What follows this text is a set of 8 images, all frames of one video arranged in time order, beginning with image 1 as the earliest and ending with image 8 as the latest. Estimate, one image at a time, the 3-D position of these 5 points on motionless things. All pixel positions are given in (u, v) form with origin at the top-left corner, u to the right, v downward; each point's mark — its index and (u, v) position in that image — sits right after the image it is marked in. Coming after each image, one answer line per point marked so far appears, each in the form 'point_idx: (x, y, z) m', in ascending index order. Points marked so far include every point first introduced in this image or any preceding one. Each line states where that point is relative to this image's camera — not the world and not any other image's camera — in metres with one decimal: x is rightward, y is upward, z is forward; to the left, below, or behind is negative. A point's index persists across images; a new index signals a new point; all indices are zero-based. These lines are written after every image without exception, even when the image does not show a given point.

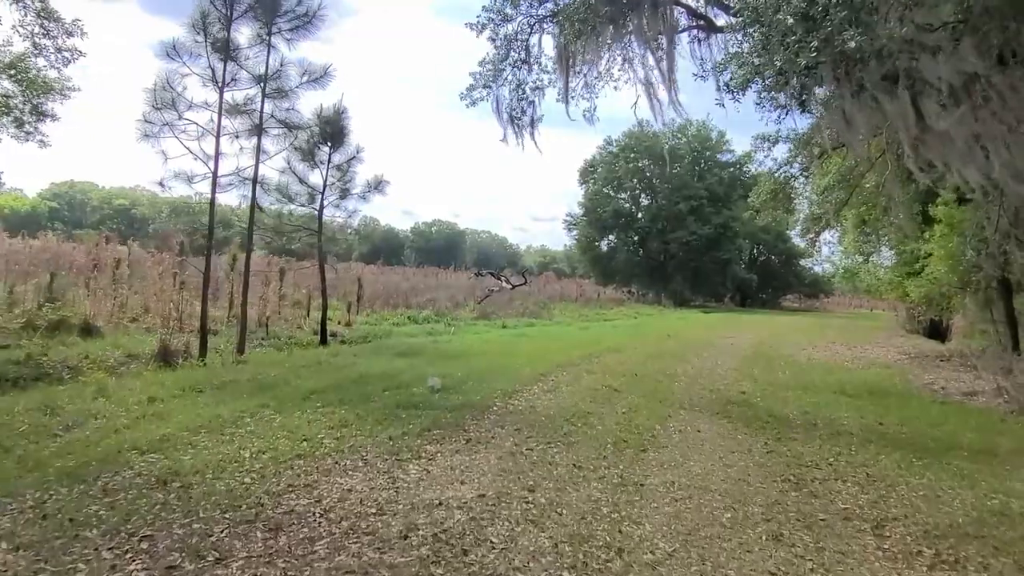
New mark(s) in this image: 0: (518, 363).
0: (+0.1, -1.1, +10.3) m
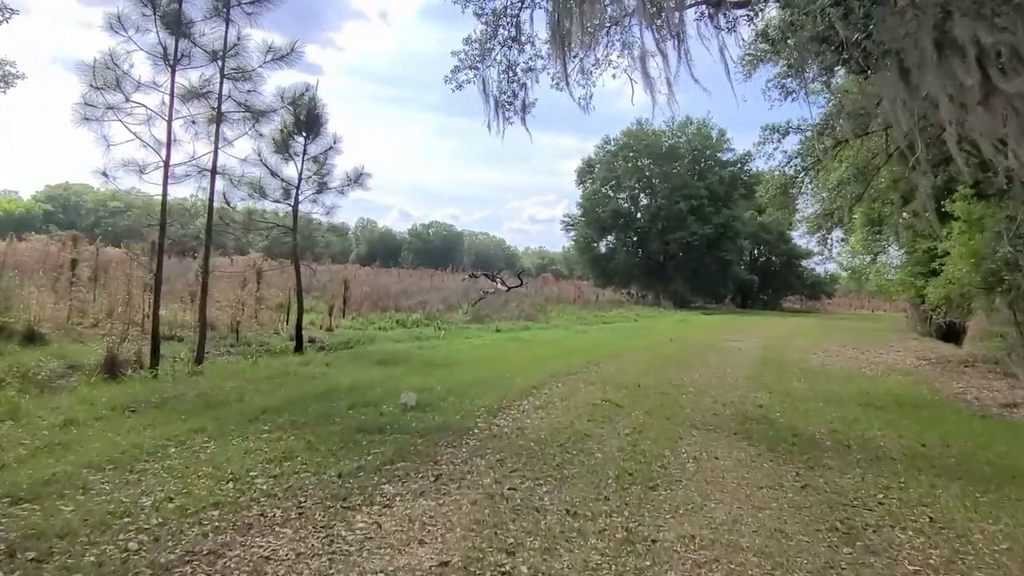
0: (-0.1, -1.1, +9.3) m
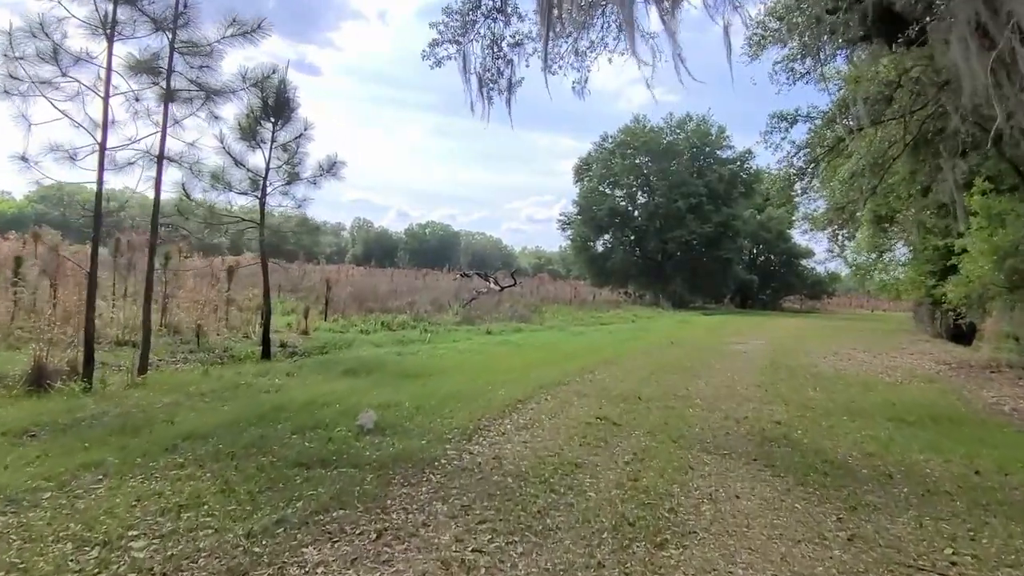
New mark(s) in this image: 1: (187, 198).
0: (-0.2, -1.1, +8.2) m
1: (-4.9, +1.4, +10.8) m
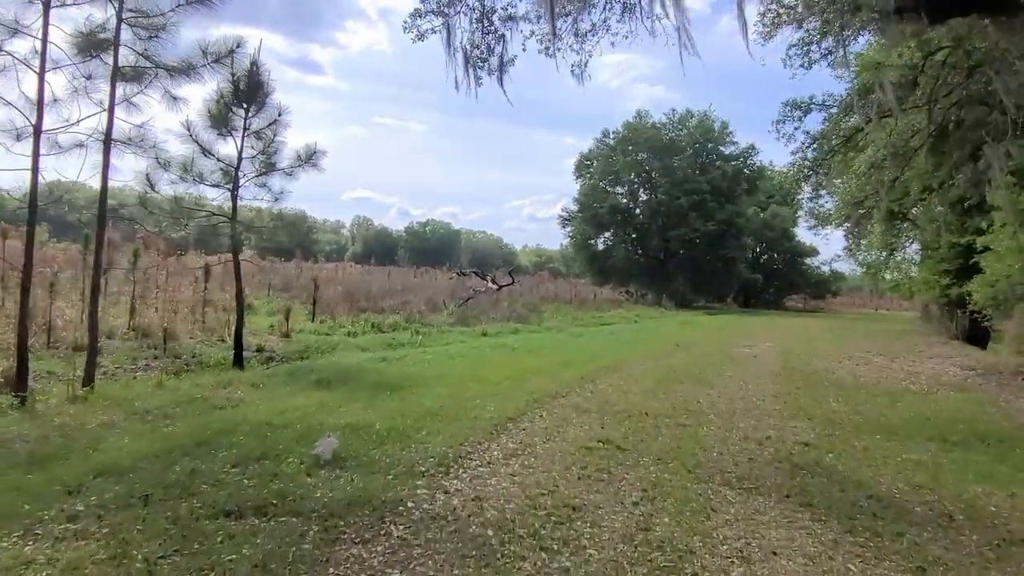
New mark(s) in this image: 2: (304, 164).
0: (-0.3, -1.1, +7.3) m
1: (-5.0, +1.4, +9.9) m
2: (-3.1, +1.8, +10.5) m
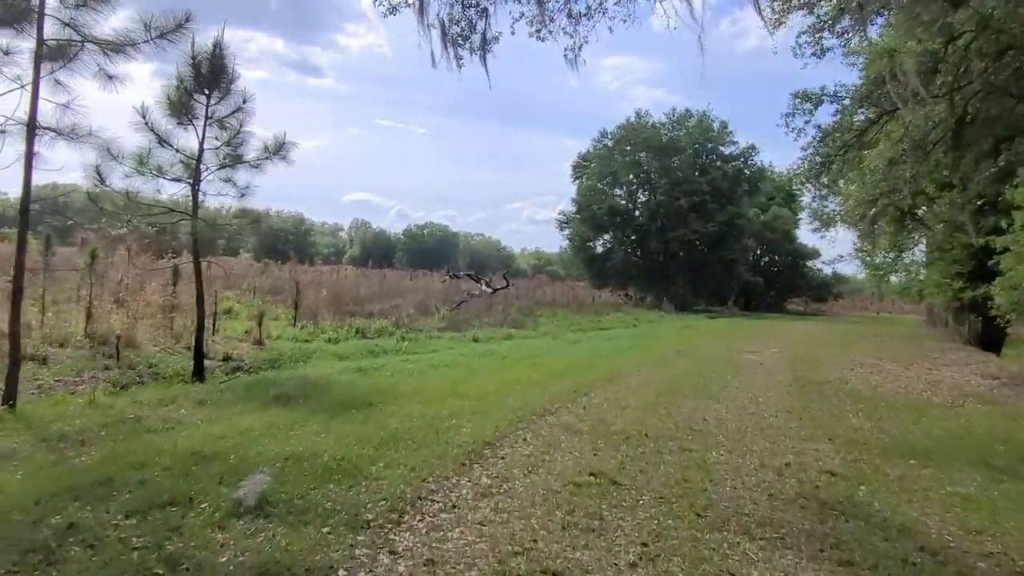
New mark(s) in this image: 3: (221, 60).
0: (-0.5, -1.2, +6.5) m
1: (-5.2, +1.3, +9.0) m
2: (-3.3, +1.8, +9.6) m
3: (-3.8, +3.0, +9.3) m
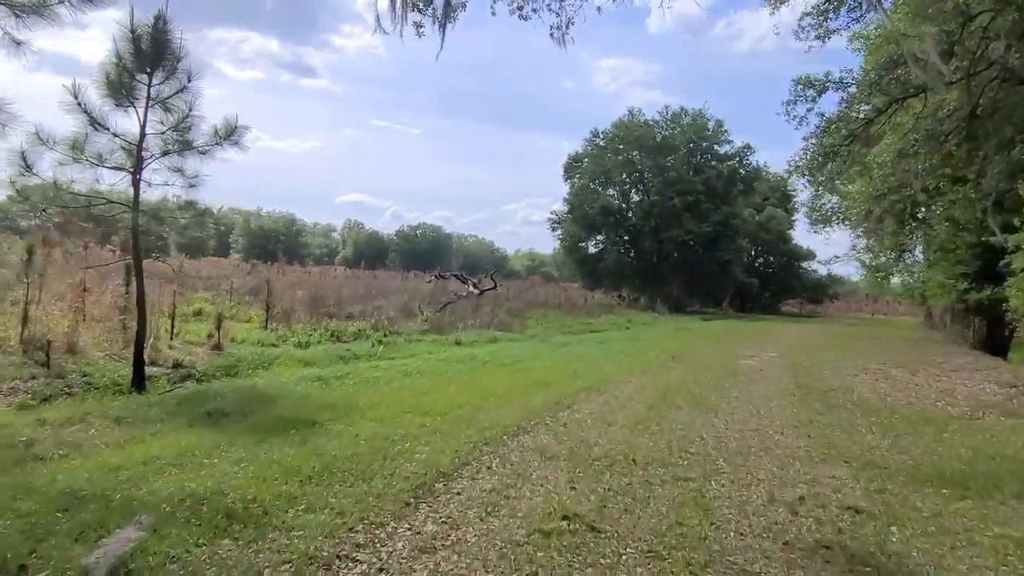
0: (-0.8, -1.2, +5.5) m
1: (-5.5, +1.3, +8.0) m
2: (-3.5, +1.8, +8.7) m
3: (-4.1, +3.0, +8.4) m
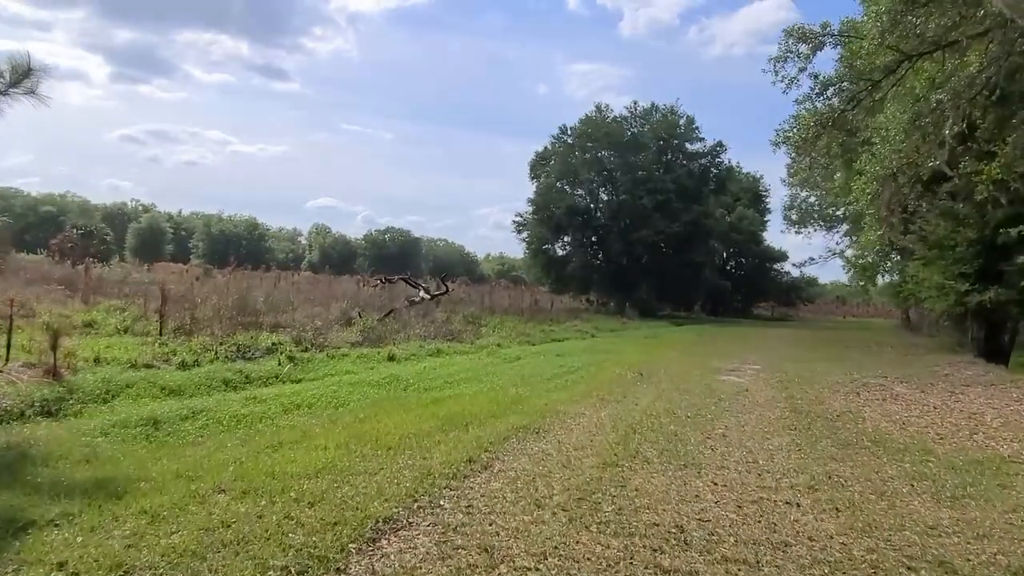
0: (-1.5, -1.2, +3.1) m
1: (-6.3, +1.2, +5.5) m
2: (-4.4, +1.7, +6.2) m
3: (-5.0, +2.9, +5.9) m
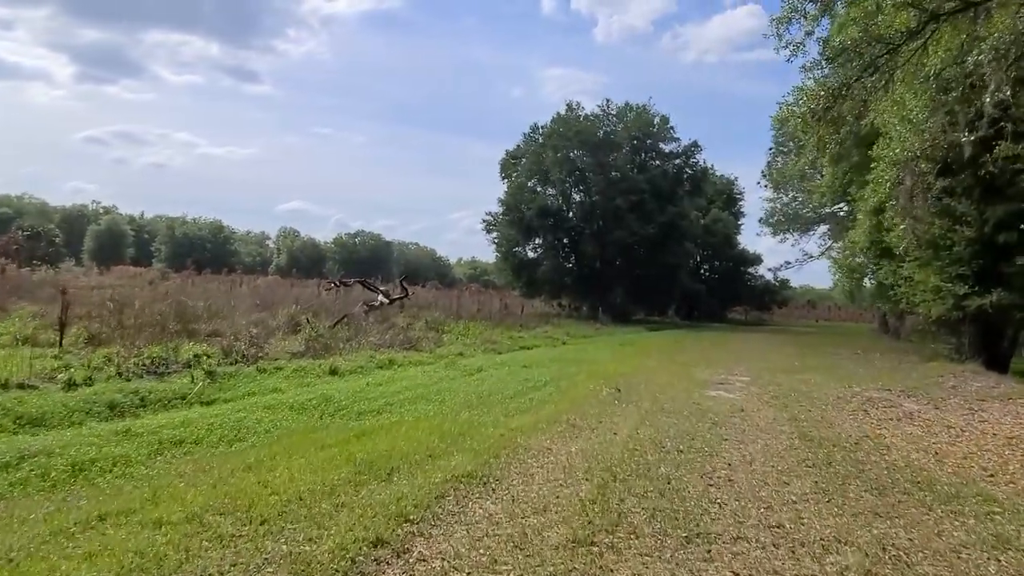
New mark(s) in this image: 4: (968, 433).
0: (-1.7, -1.2, +1.4) m
1: (-6.7, +1.2, +3.6) m
2: (-4.8, +1.7, +4.4) m
3: (-5.4, +2.9, +4.1) m
4: (+5.4, -1.7, +8.3) m
